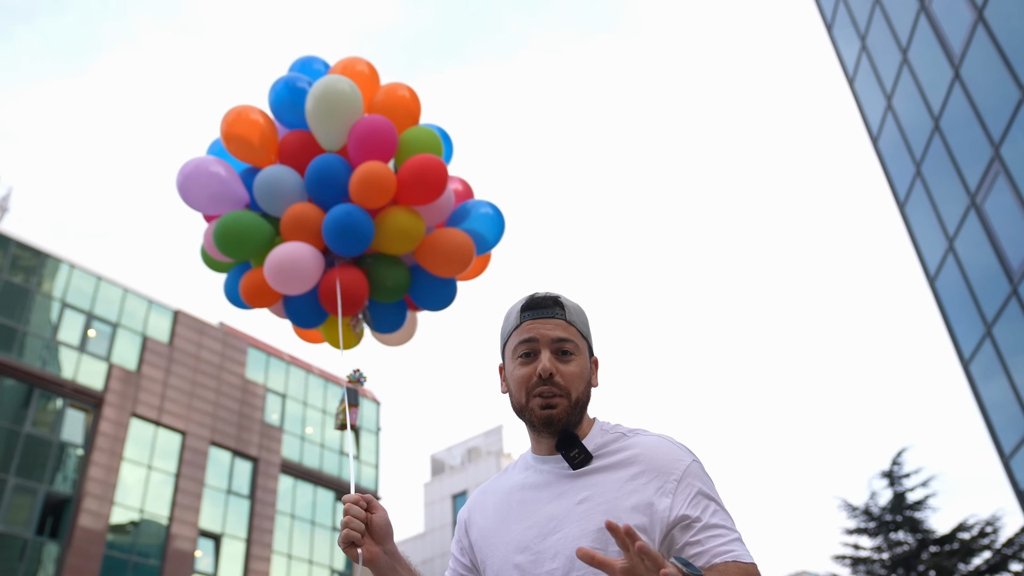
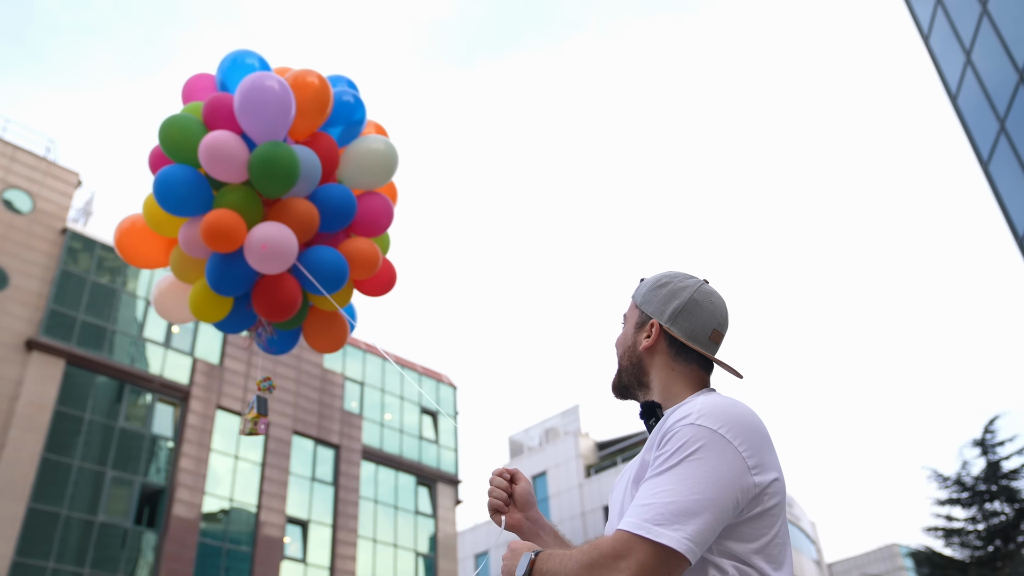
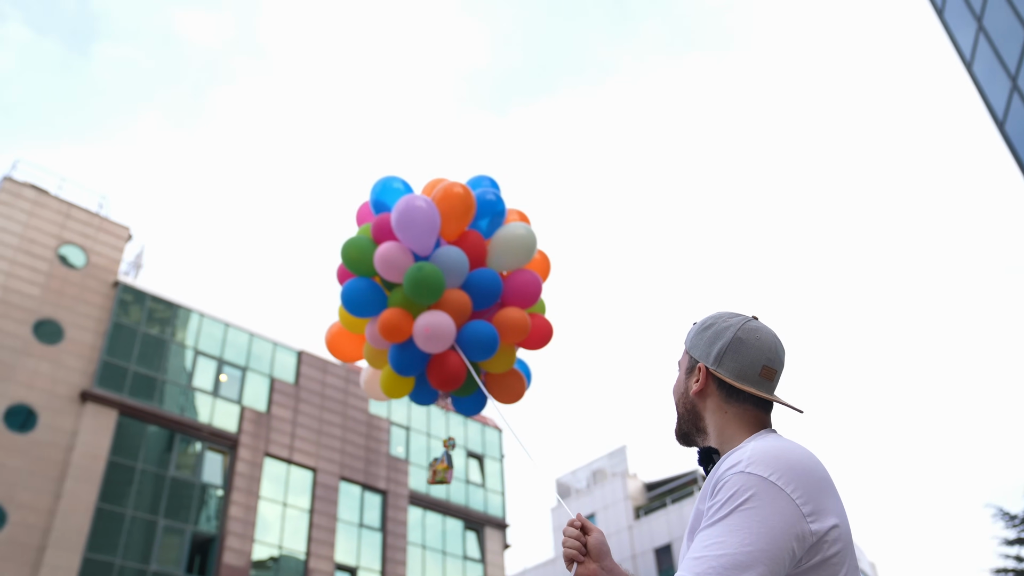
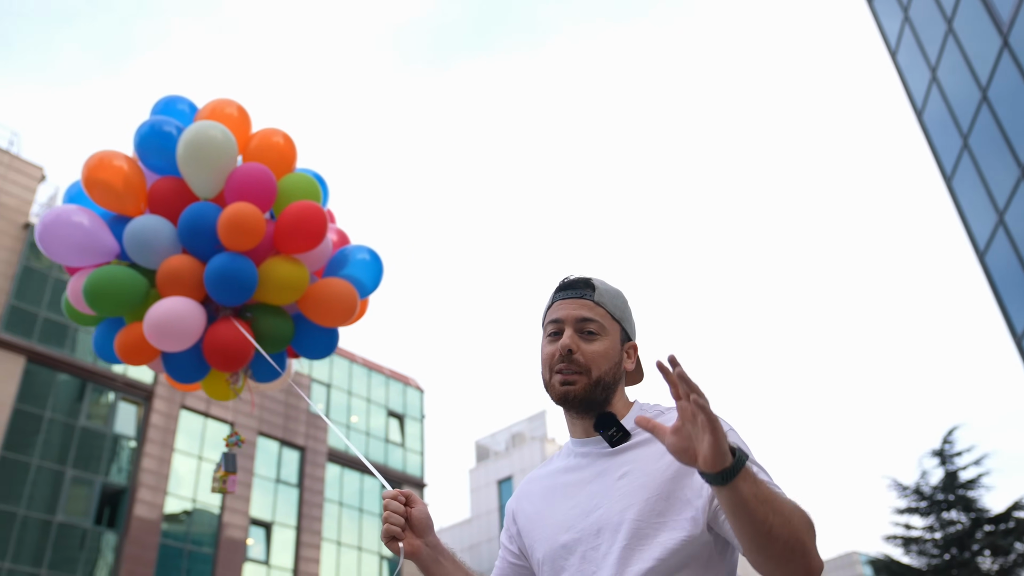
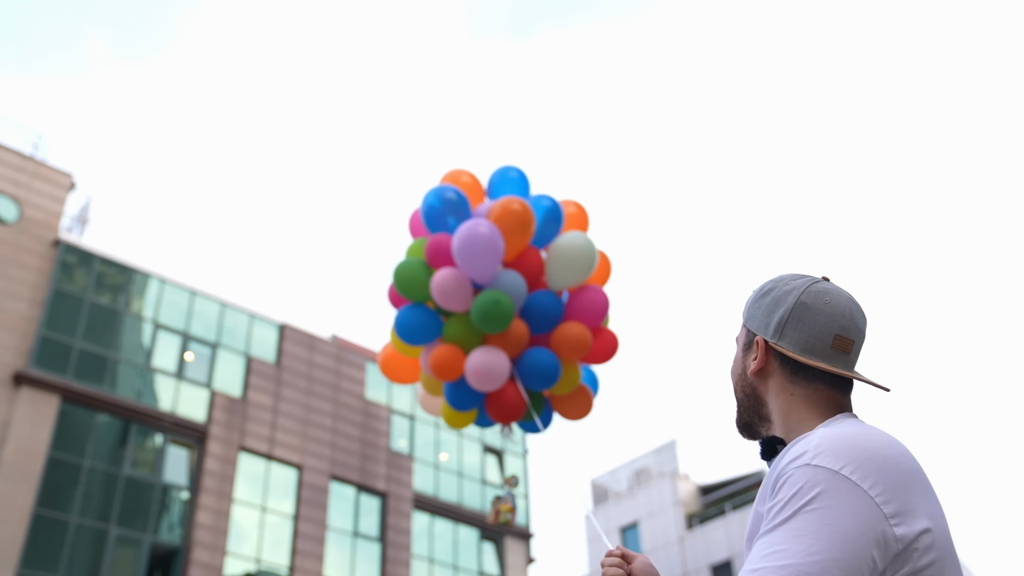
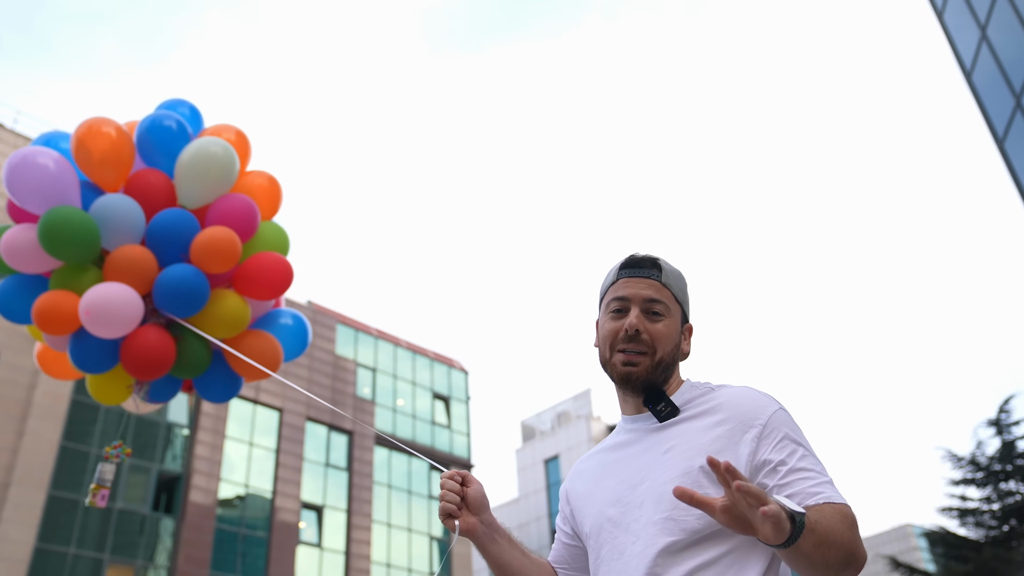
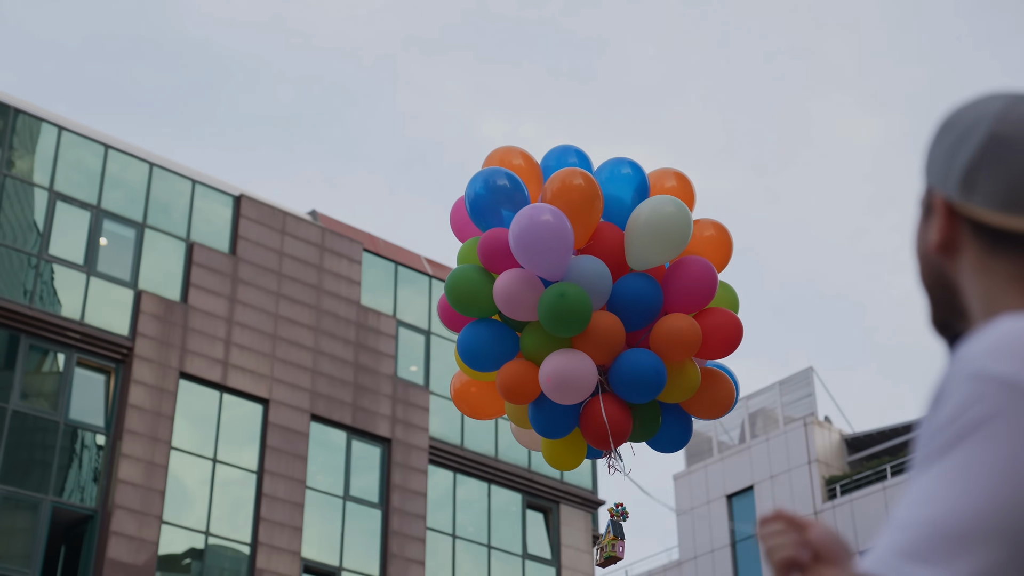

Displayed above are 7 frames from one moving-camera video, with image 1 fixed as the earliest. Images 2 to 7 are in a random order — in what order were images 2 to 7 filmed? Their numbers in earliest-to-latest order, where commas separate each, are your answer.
4, 6, 2, 3, 5, 7
